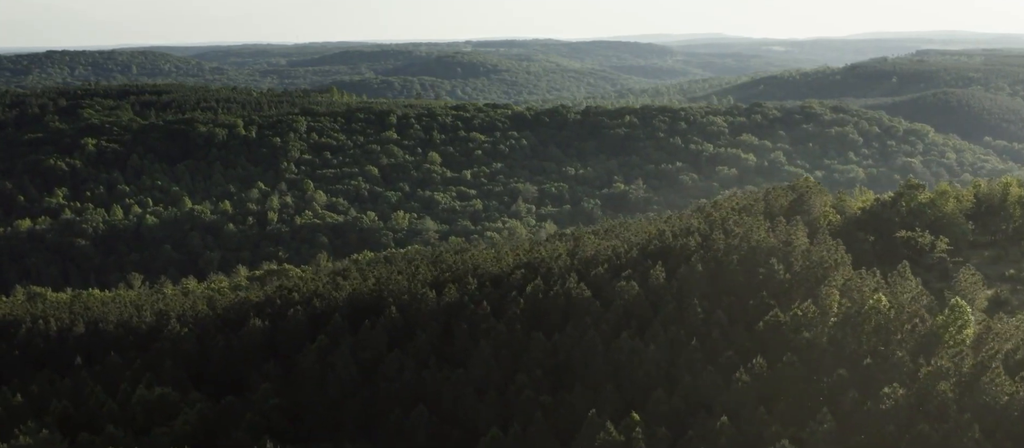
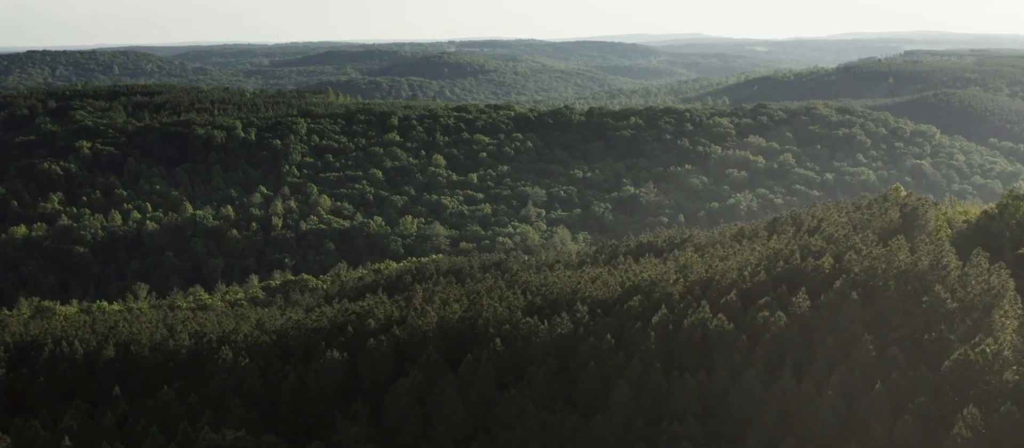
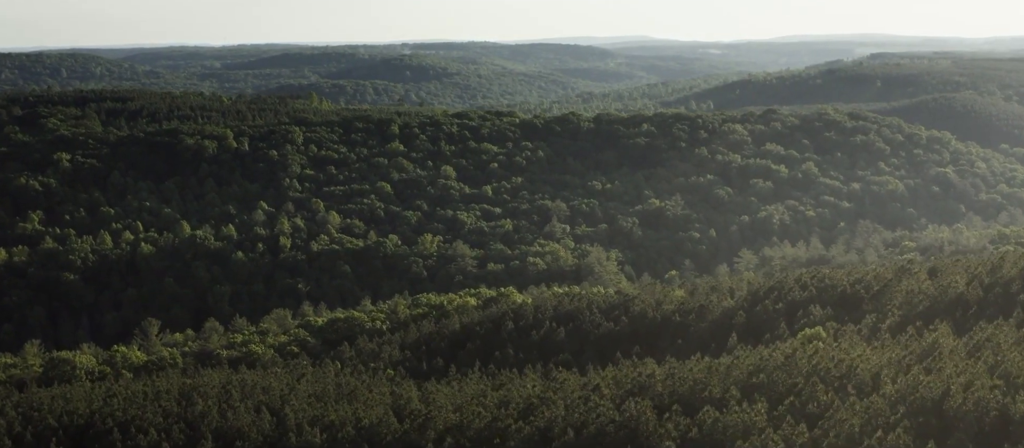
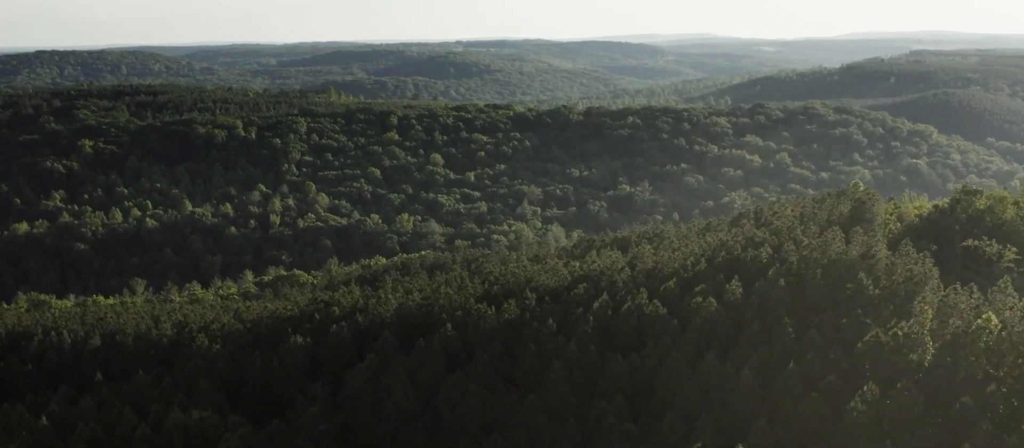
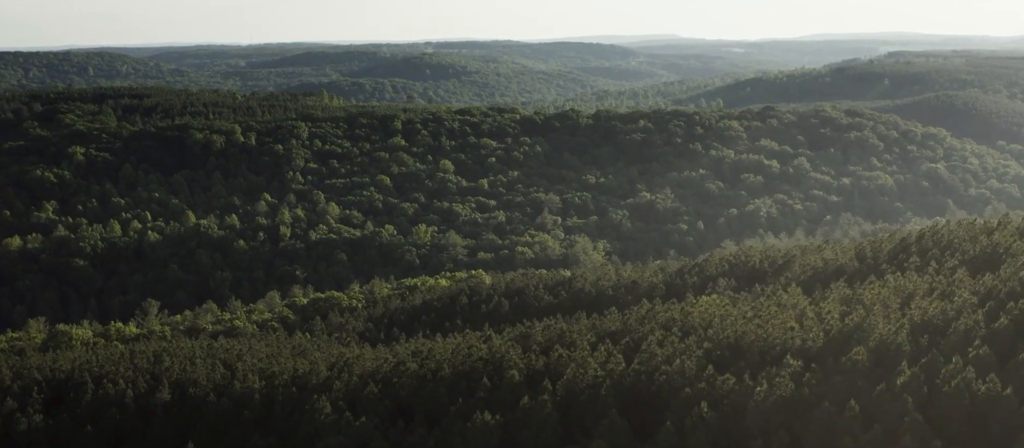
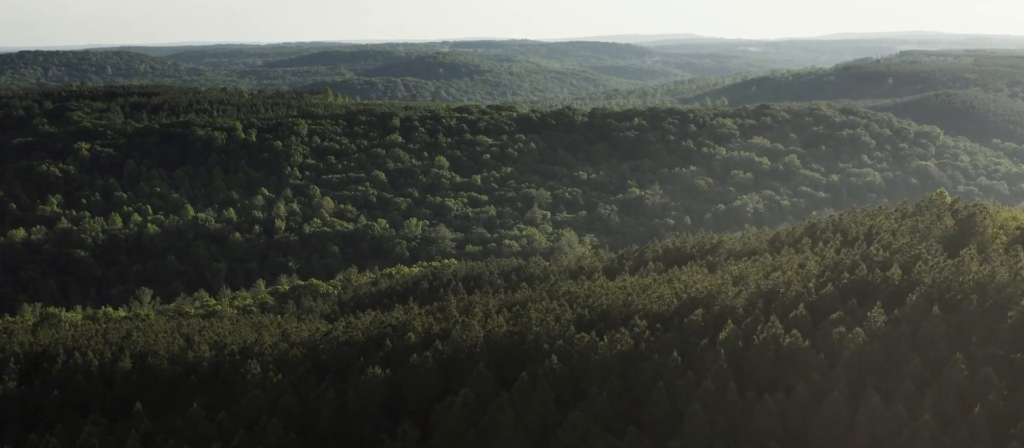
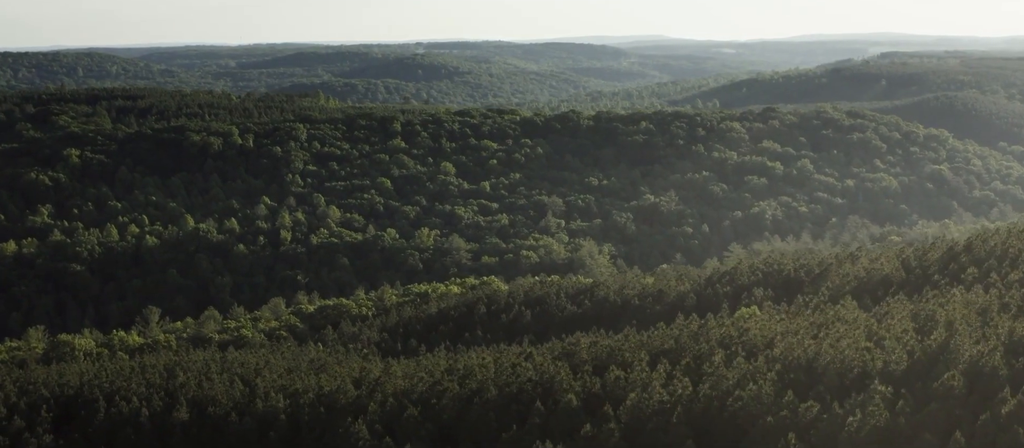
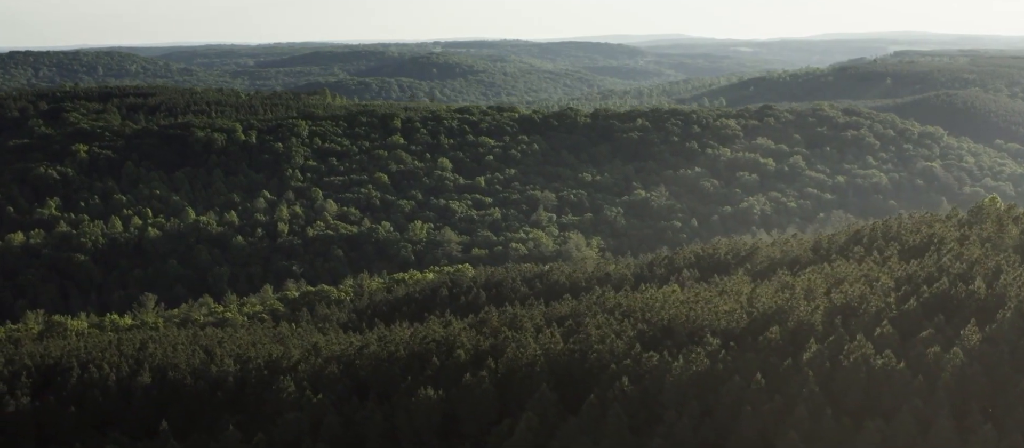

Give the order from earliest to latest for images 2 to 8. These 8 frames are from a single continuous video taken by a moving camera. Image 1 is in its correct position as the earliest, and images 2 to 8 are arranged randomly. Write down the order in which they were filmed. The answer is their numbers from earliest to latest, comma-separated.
4, 2, 6, 8, 5, 7, 3
